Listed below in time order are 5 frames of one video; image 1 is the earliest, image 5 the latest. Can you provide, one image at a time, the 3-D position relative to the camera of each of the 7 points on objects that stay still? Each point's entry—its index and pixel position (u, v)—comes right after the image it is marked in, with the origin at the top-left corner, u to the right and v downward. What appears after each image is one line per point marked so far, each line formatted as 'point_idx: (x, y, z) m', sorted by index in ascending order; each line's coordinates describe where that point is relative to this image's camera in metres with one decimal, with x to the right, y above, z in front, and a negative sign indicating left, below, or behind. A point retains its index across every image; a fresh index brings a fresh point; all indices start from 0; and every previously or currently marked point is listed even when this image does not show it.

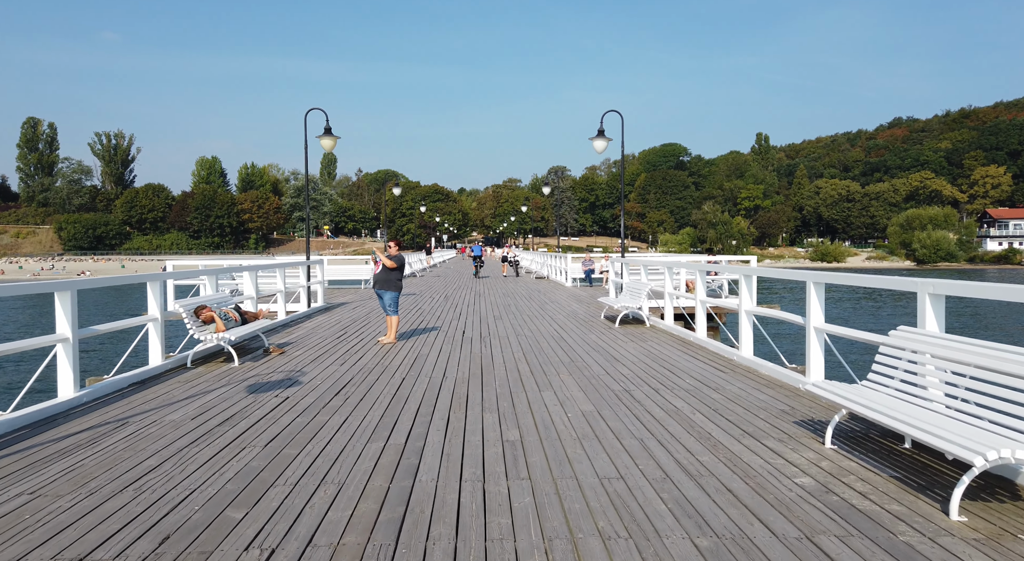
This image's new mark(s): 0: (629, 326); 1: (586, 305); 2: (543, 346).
0: (+1.8, -0.7, +10.2) m
1: (+1.6, -0.6, +13.9) m
2: (+0.4, -0.8, +8.4) m
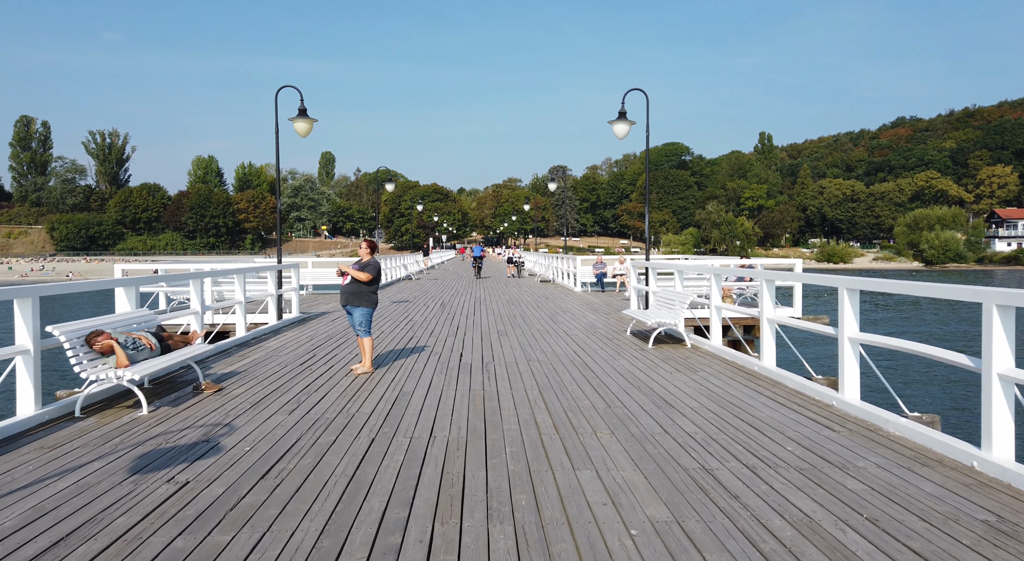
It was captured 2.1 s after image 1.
0: (+1.9, -0.8, +8.3) m
1: (+1.7, -0.7, +12.0) m
2: (+0.5, -1.0, +6.4) m
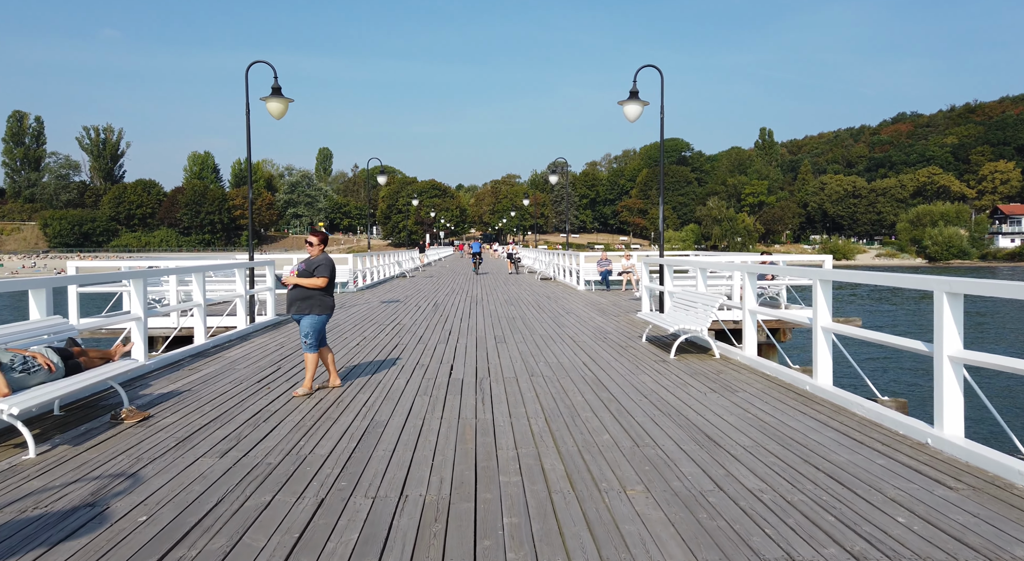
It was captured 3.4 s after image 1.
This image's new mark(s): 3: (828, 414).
0: (+1.9, -0.8, +7.1) m
1: (+1.7, -0.7, +10.8) m
2: (+0.5, -1.0, +5.3) m
3: (+2.3, -1.0, +4.7) m
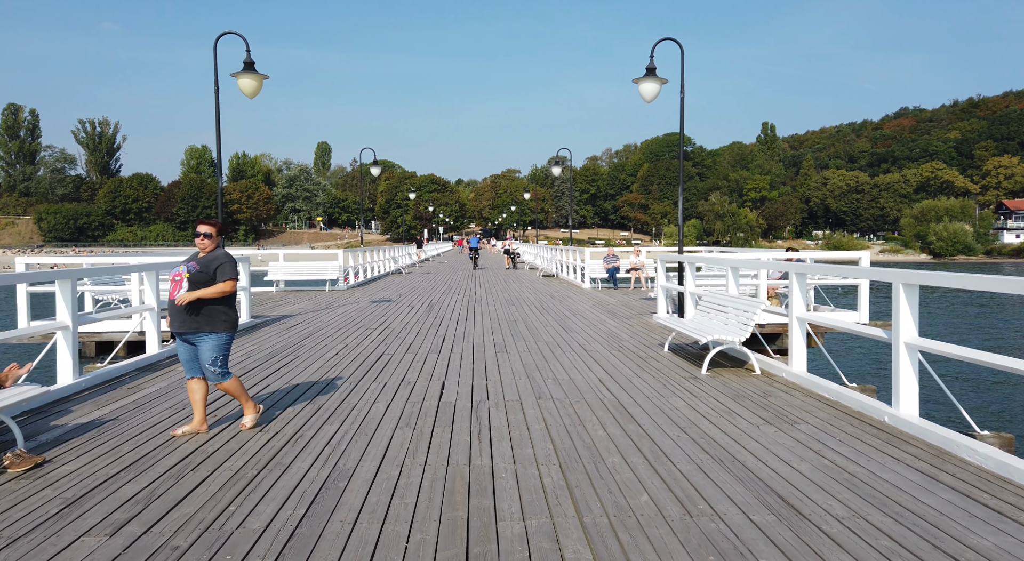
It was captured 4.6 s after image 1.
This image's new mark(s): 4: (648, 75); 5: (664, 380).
0: (+1.9, -0.9, +6.0) m
1: (+1.7, -0.6, +9.7) m
2: (+0.5, -1.0, +4.1) m
3: (+2.3, -1.0, +3.6) m
4: (+1.9, +2.9, +9.4) m
5: (+1.3, -0.9, +5.9) m
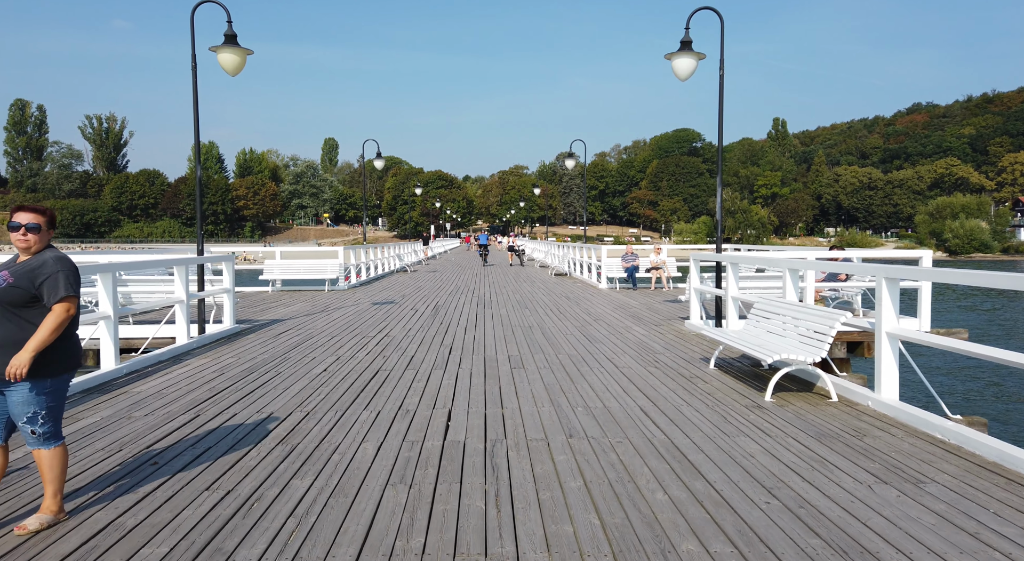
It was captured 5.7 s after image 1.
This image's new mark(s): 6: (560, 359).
0: (+2.1, -0.9, +4.9) m
1: (+1.9, -0.7, +8.6) m
2: (+0.7, -1.0, +3.1) m
3: (+2.4, -1.0, +2.5) m
4: (+2.1, +2.9, +8.3) m
5: (+1.5, -0.9, +4.8) m
6: (+0.5, -0.8, +6.8) m
